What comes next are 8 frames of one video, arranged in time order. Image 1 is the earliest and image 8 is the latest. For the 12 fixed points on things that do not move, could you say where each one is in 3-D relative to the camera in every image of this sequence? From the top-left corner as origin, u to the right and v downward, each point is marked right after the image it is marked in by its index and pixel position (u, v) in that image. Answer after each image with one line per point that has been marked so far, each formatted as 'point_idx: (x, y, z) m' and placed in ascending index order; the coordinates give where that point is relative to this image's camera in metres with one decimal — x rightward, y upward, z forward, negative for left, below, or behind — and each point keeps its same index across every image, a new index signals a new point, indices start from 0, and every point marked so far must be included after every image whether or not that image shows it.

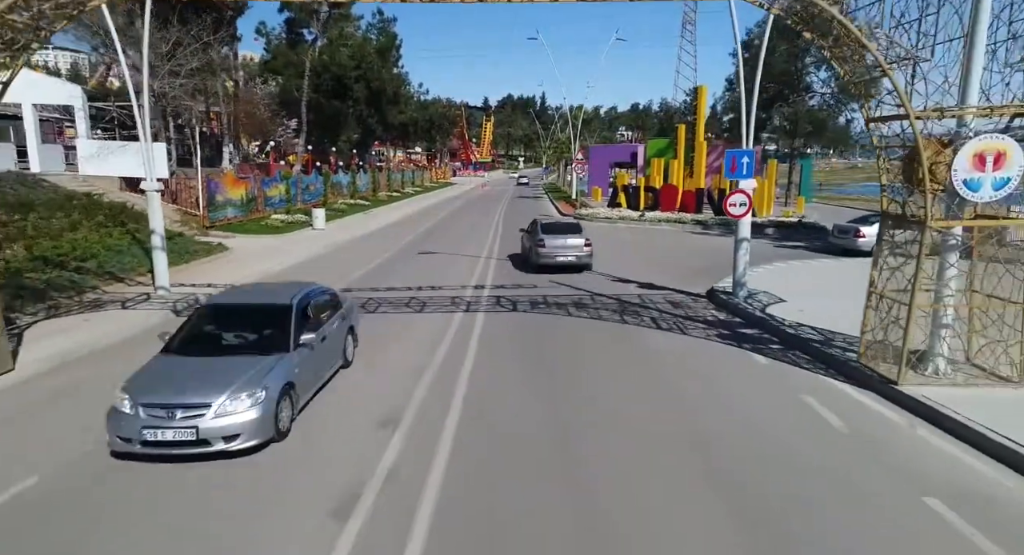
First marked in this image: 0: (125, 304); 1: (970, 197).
0: (-6.5, -0.4, +10.6) m
1: (+4.4, +0.8, +6.1) m
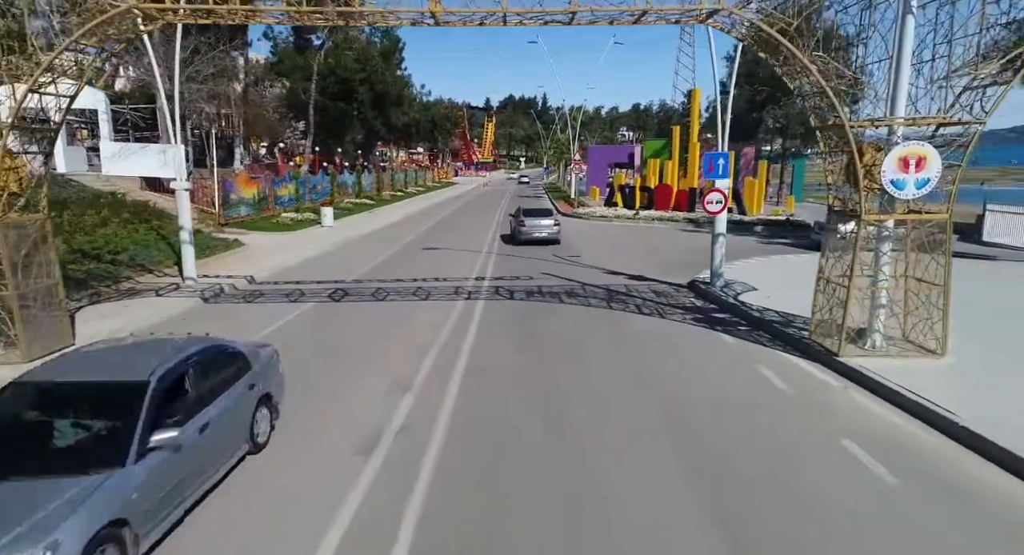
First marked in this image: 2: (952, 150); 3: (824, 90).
0: (-6.5, -0.3, +11.7) m
1: (+4.4, +0.9, +7.2) m
2: (+5.0, +1.5, +7.3) m
3: (+3.6, +2.1, +7.2) m
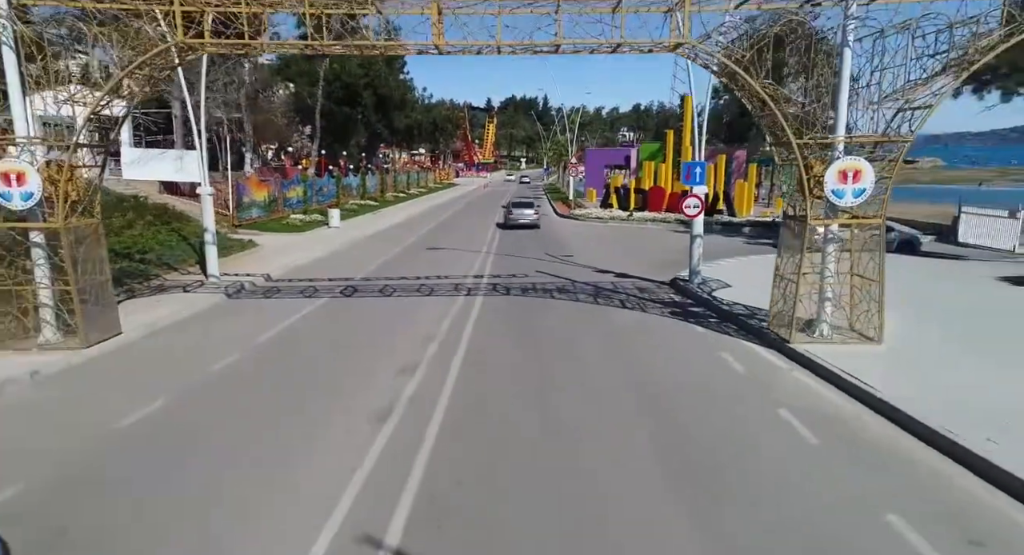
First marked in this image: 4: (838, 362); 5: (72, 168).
0: (-6.6, -0.2, +12.8) m
1: (+4.3, +1.0, +8.3) m
2: (+4.9, +1.5, +8.4) m
3: (+3.5, +2.2, +8.3) m
4: (+4.2, -1.1, +8.1) m
5: (-5.9, +1.5, +8.8) m
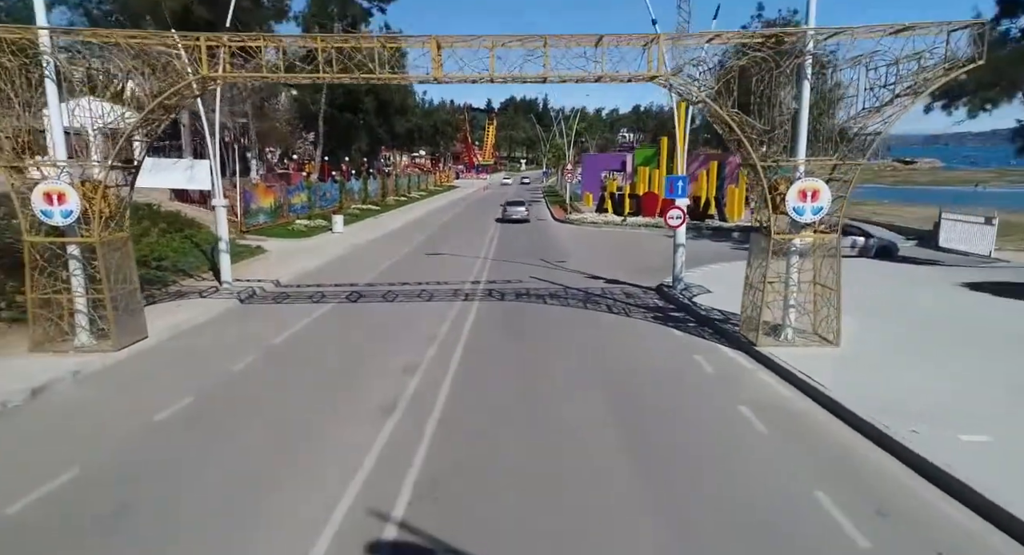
0: (-6.7, -0.4, +13.7) m
1: (+4.1, +0.9, +9.2) m
2: (+4.8, +1.4, +9.2) m
3: (+3.3, +2.0, +9.2) m
4: (+4.0, -1.2, +9.0) m
5: (-6.0, +1.4, +9.7) m
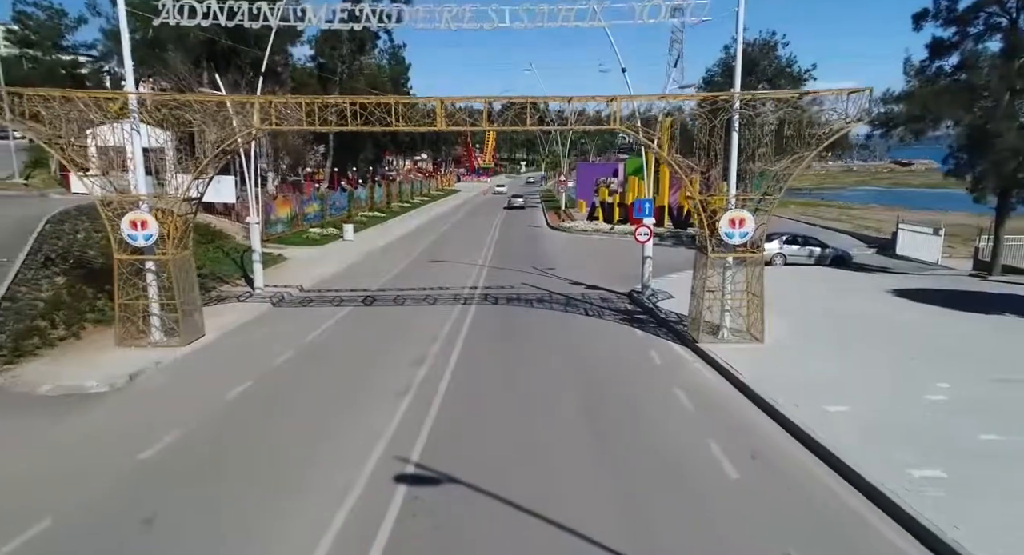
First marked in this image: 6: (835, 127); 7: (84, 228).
0: (-6.9, -0.5, +16.0) m
1: (+3.9, +0.7, +11.5) m
2: (+4.6, +1.2, +11.6) m
3: (+3.1, +1.8, +11.5) m
4: (+3.8, -1.4, +11.3) m
5: (-6.2, +1.2, +12.0) m
6: (+5.8, +2.7, +11.1) m
7: (-11.6, +1.4, +17.1) m
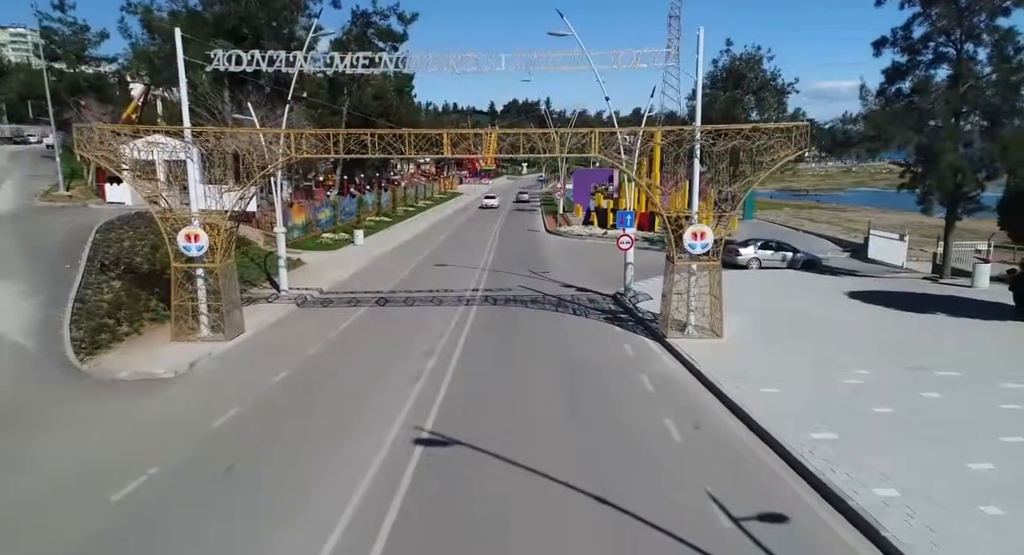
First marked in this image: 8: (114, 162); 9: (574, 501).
0: (-7.0, -0.6, +18.1) m
1: (+3.8, +0.6, +13.5) m
2: (+4.5, +1.1, +13.6) m
3: (+3.0, +1.7, +13.5) m
4: (+3.7, -1.5, +13.3) m
5: (-6.3, +1.1, +14.1) m
6: (+5.7, +2.6, +13.1) m
7: (-11.7, +1.3, +19.2) m
8: (-8.5, +2.5, +13.5) m
9: (+0.8, -2.7, +7.5) m
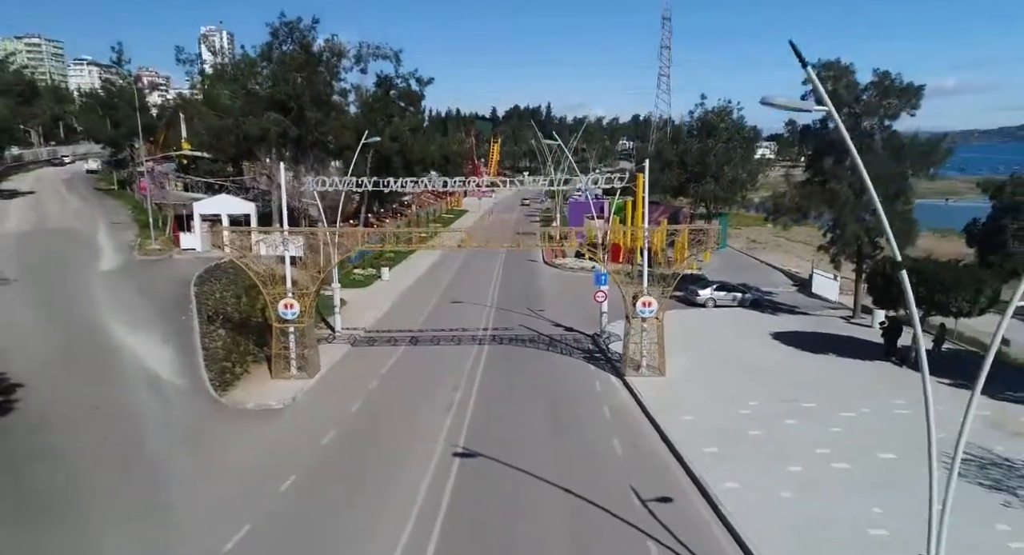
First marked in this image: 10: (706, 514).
0: (-6.9, -2.3, +23.6) m
1: (+3.9, -1.1, +18.9) m
2: (+4.6, -0.6, +19.0) m
3: (+3.1, 0.0, +19.0) m
4: (+3.8, -3.2, +18.8) m
5: (-6.2, -0.6, +19.6) m
6: (+5.7, +0.9, +18.6) m
7: (-11.6, -0.4, +24.7) m
8: (-8.4, +0.8, +19.0) m
9: (+0.8, -4.4, +12.9) m
10: (+3.7, -4.5, +12.1) m
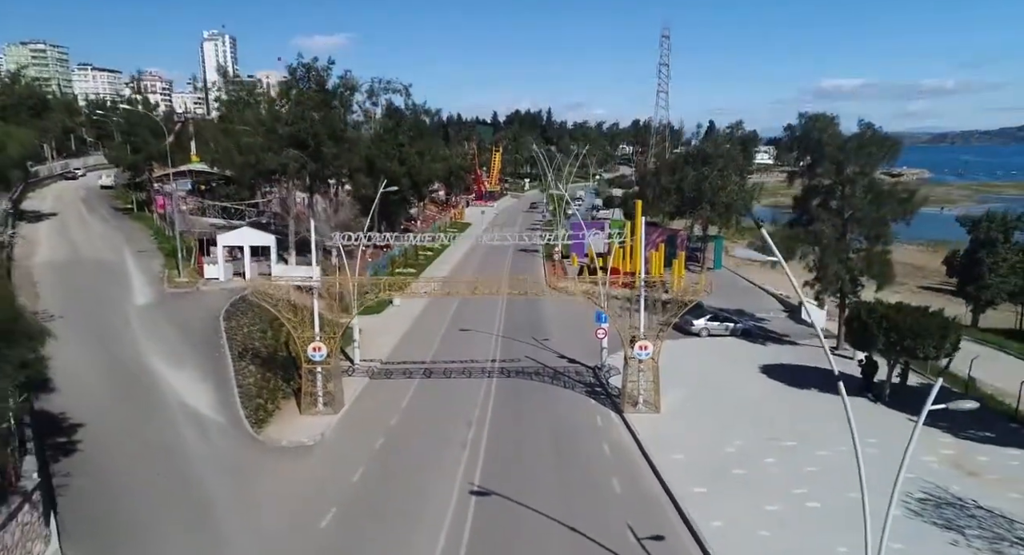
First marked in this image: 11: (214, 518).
0: (-6.6, -3.8, +25.4) m
1: (+4.2, -2.6, +20.8) m
2: (+4.9, -2.1, +20.9) m
3: (+3.4, -1.4, +20.8) m
4: (+4.1, -4.7, +20.6) m
5: (-6.0, -2.1, +21.4) m
6: (+6.0, -0.6, +20.4) m
7: (-11.3, -1.8, +26.5) m
8: (-8.2, -0.7, +20.8) m
9: (+1.1, -5.9, +14.8) m
10: (+4.0, -6.0, +13.9) m
11: (-7.2, -5.8, +15.2) m
